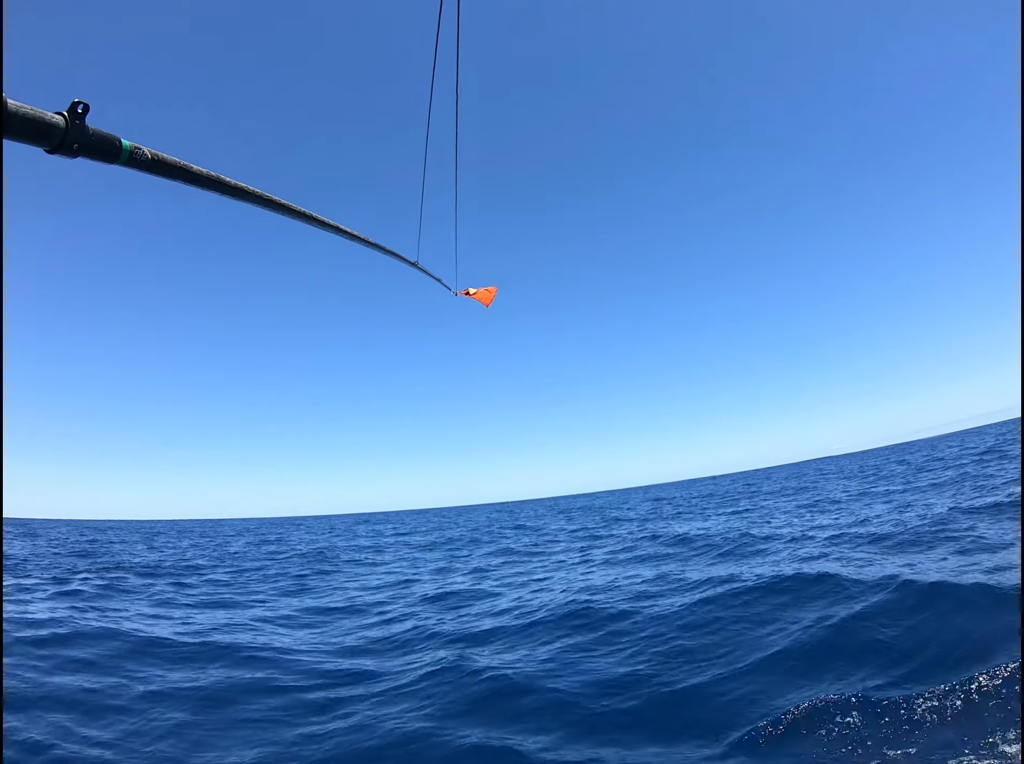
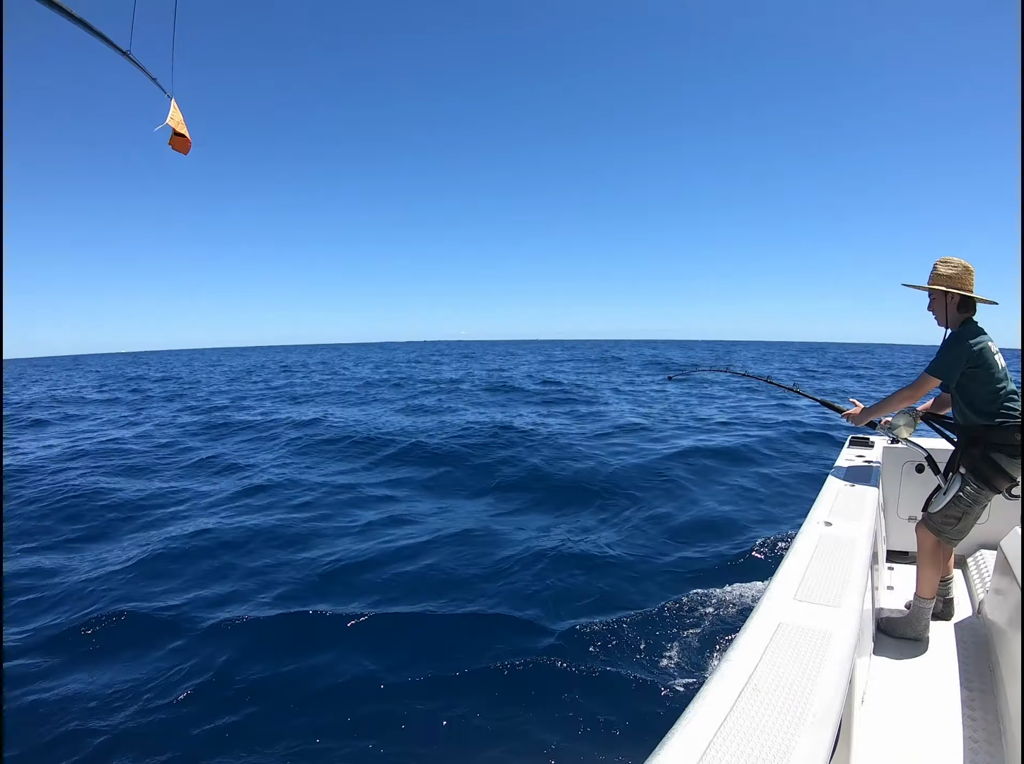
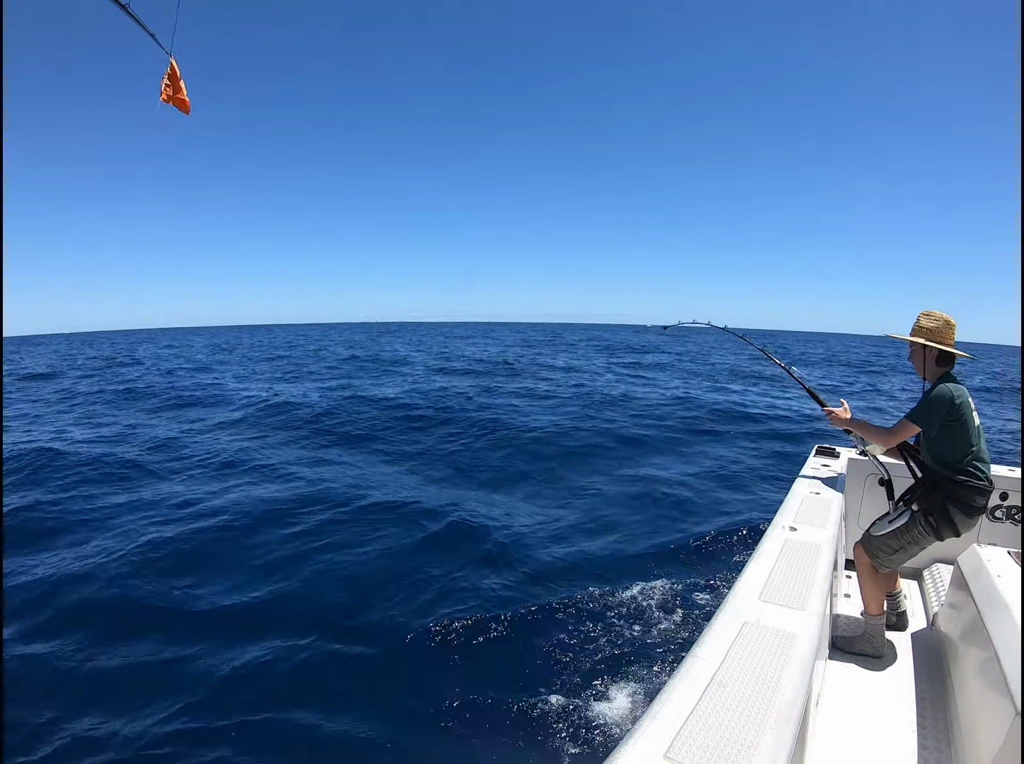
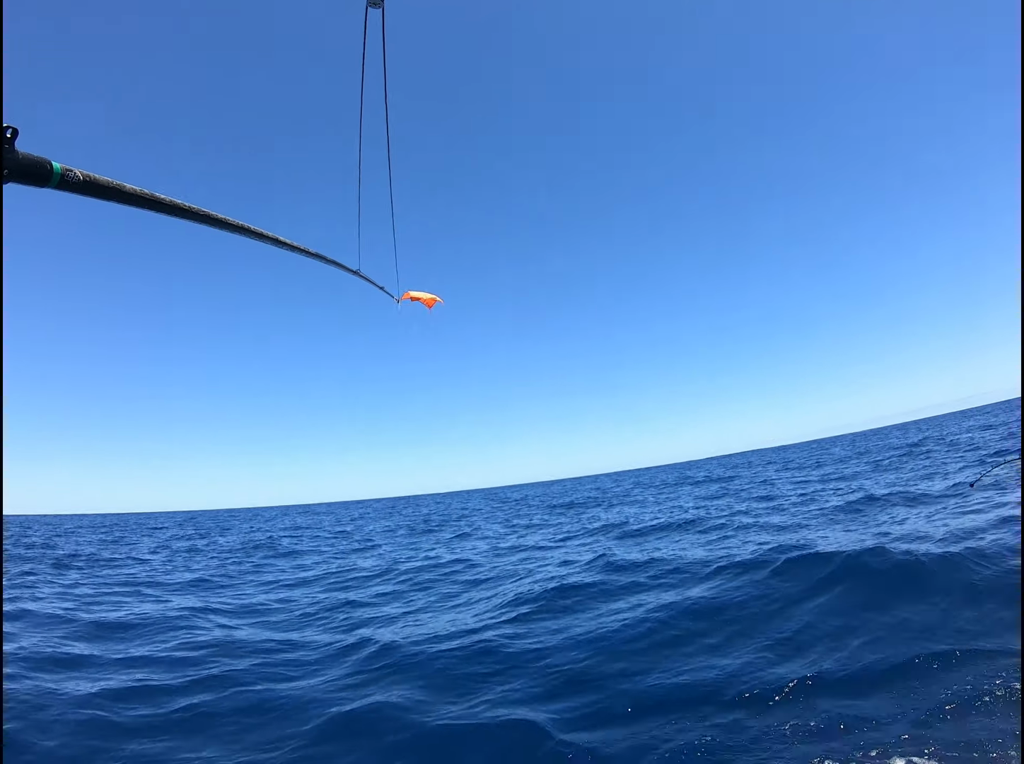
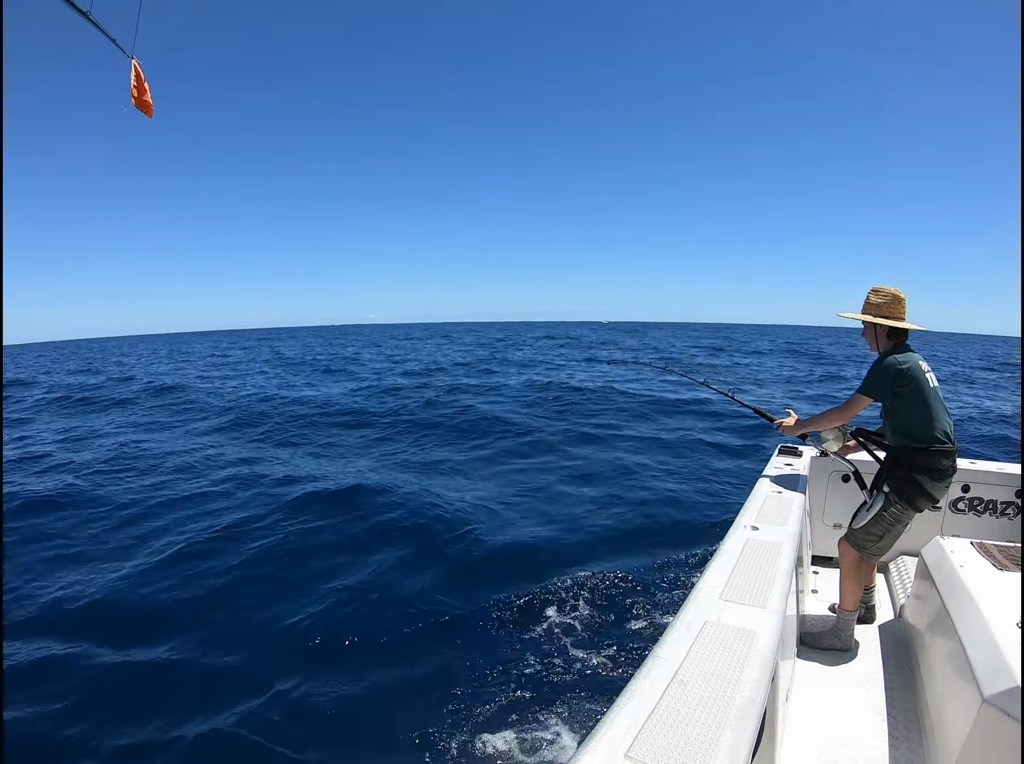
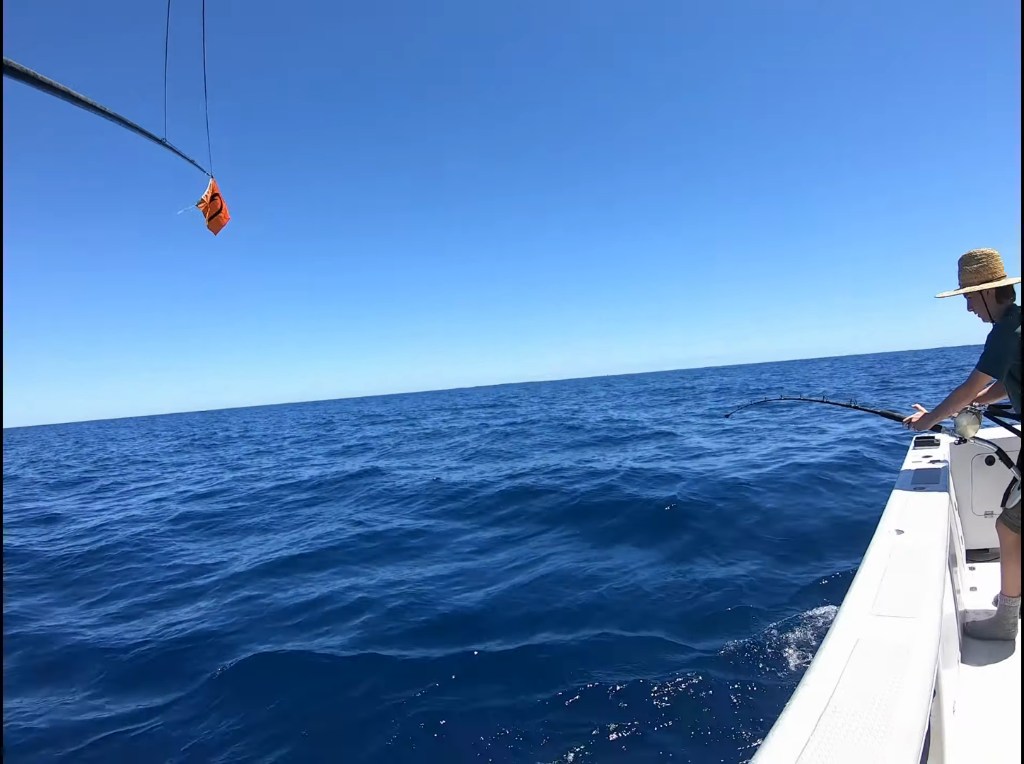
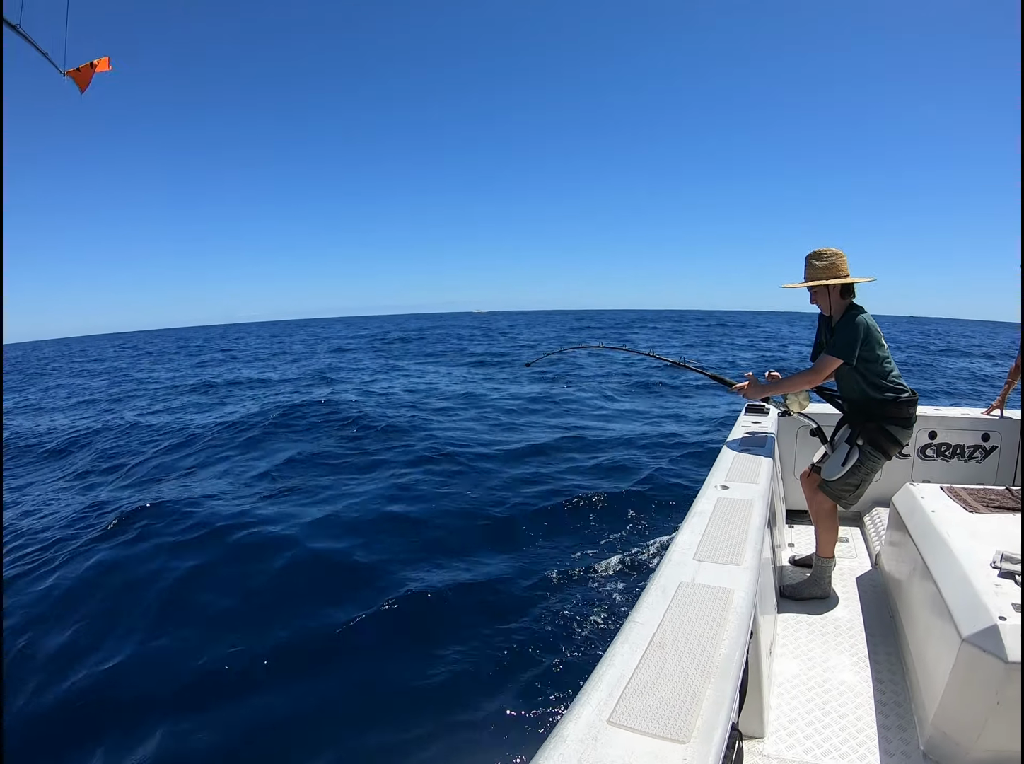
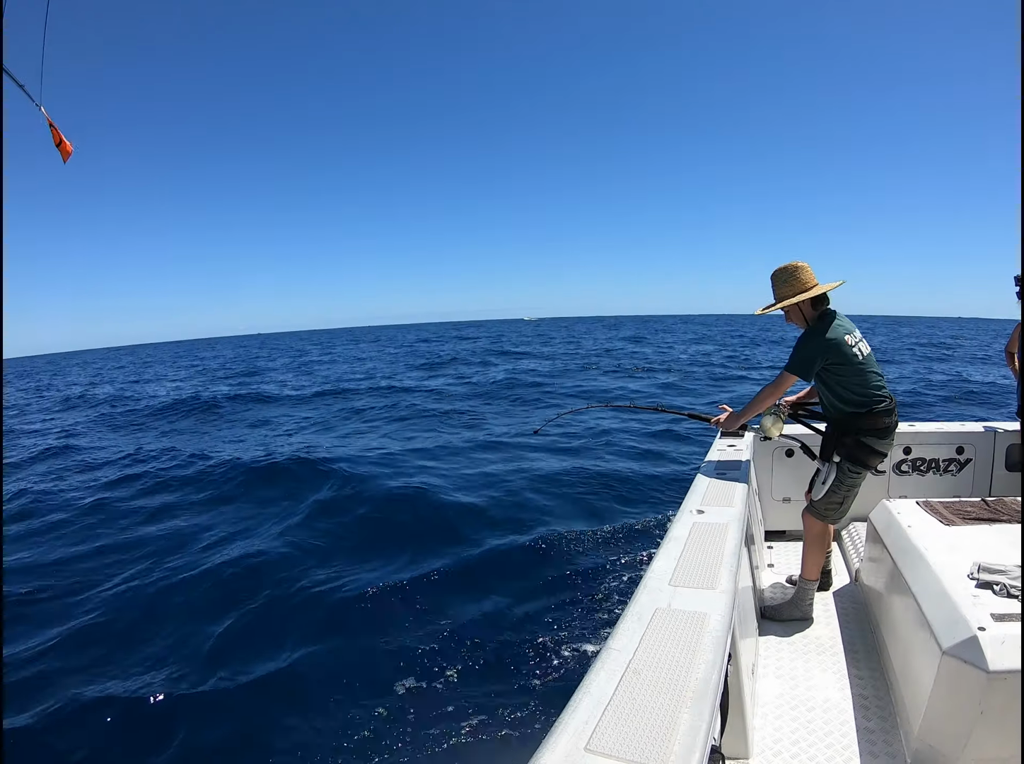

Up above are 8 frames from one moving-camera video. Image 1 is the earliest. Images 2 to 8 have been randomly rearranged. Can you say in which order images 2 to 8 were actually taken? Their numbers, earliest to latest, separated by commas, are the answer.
4, 6, 2, 3, 5, 8, 7
